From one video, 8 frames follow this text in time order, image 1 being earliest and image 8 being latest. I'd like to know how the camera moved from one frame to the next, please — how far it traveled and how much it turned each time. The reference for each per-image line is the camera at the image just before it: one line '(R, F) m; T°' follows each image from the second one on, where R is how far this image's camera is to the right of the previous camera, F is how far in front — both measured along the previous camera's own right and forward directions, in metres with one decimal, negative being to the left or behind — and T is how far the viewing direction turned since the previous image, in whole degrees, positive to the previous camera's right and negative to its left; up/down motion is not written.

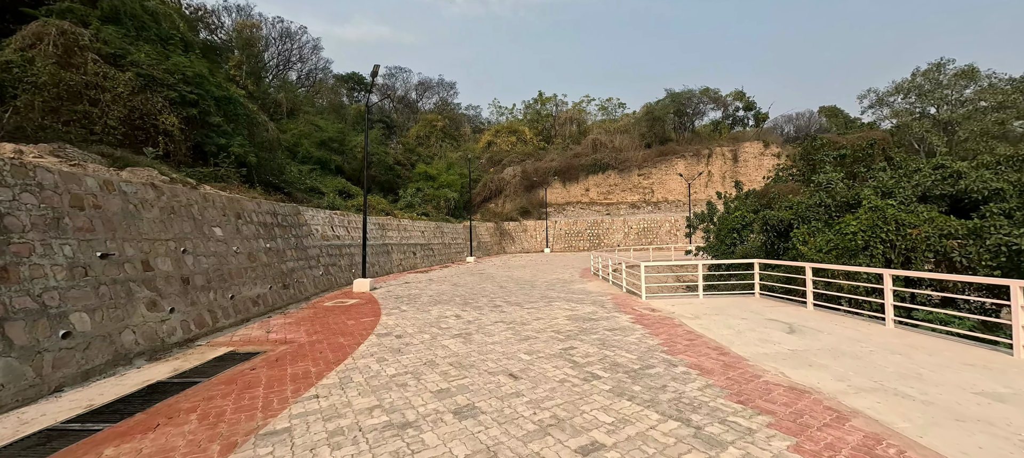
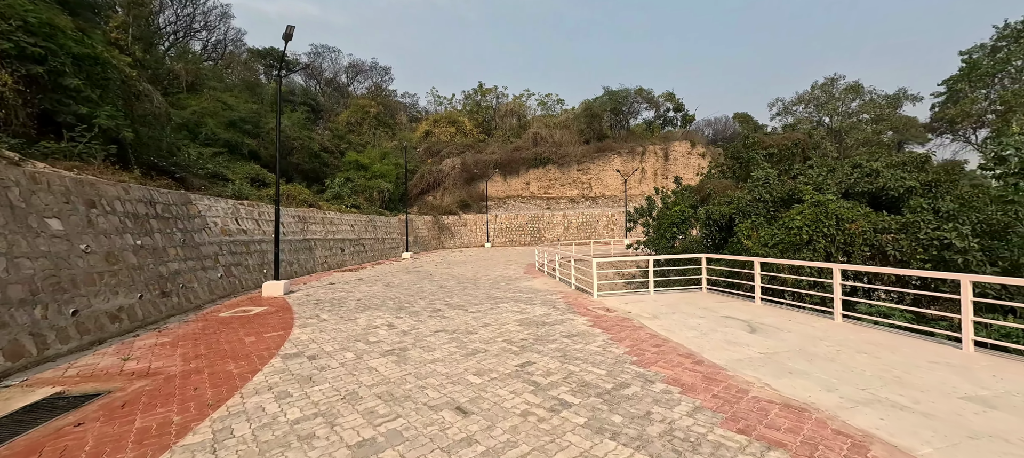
(-0.1, +0.9) m; +9°
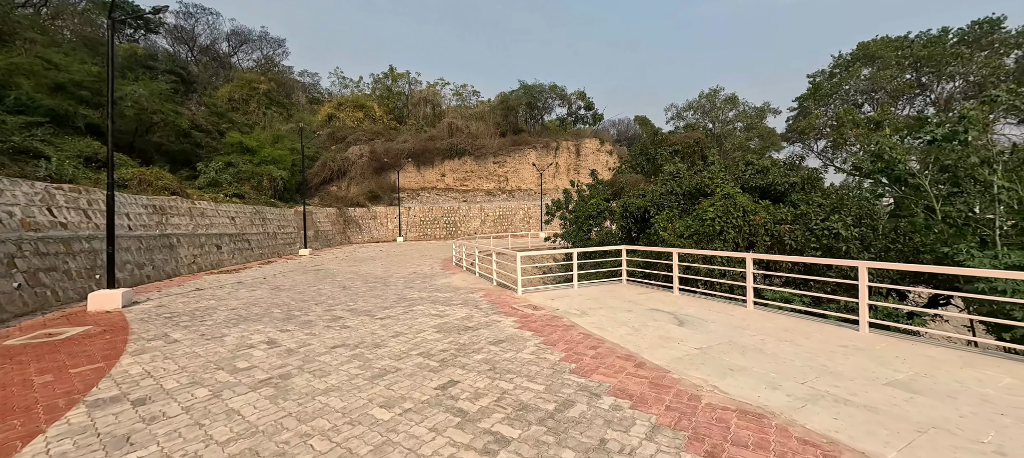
(0.0, +0.8) m; +12°
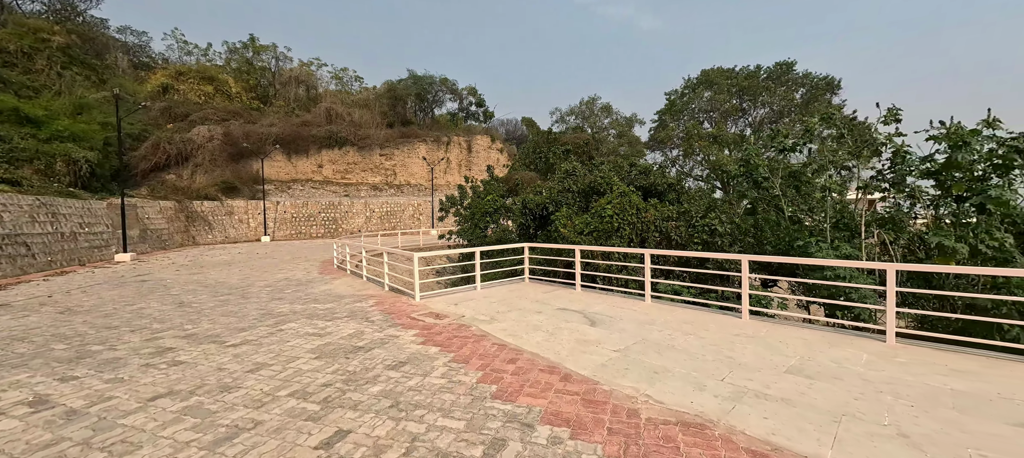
(-0.2, +0.7) m; +16°
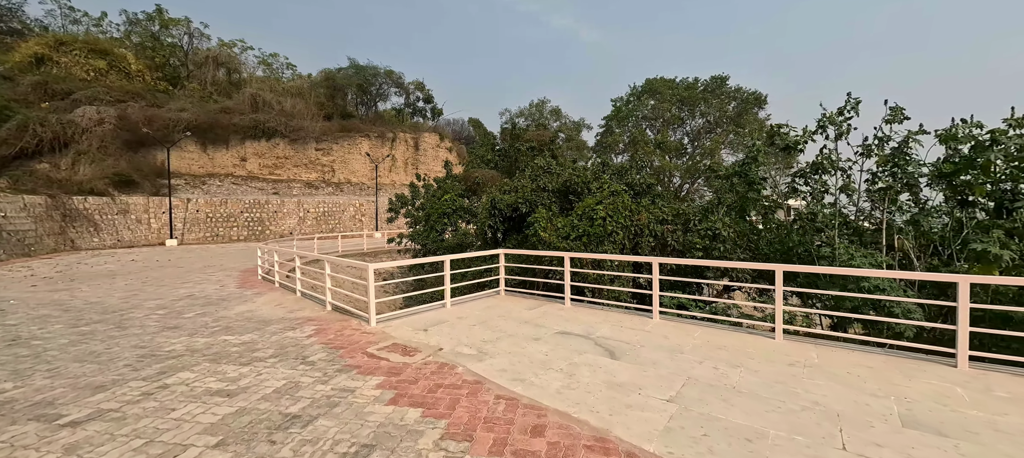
(-0.6, +1.4) m; +8°
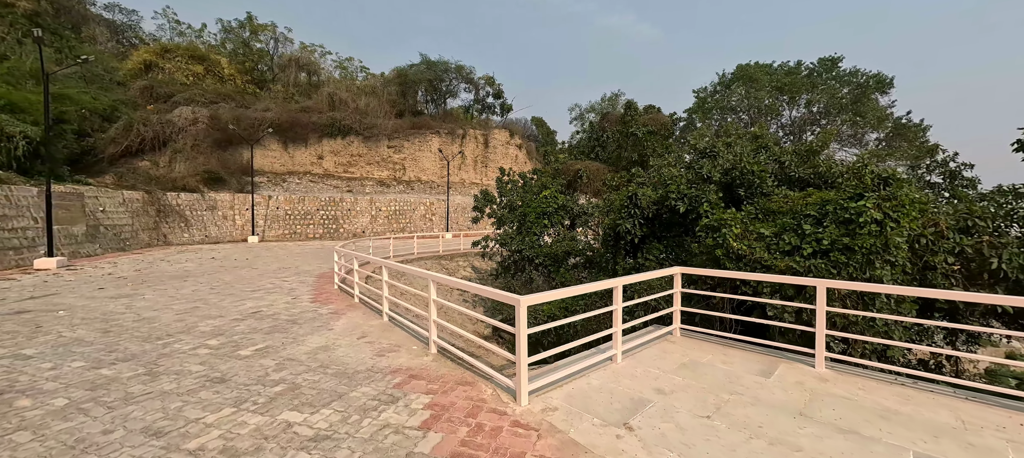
(-1.6, +2.3) m; -8°
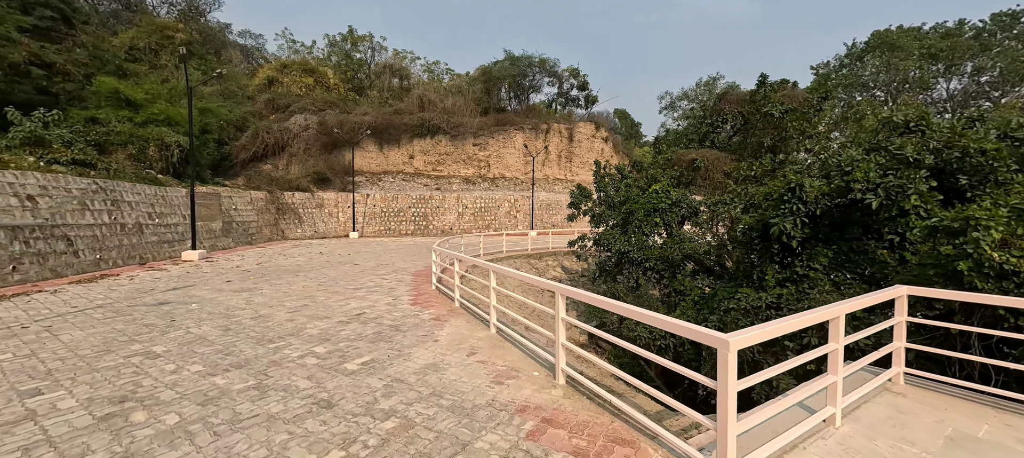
(-0.6, +0.8) m; -11°
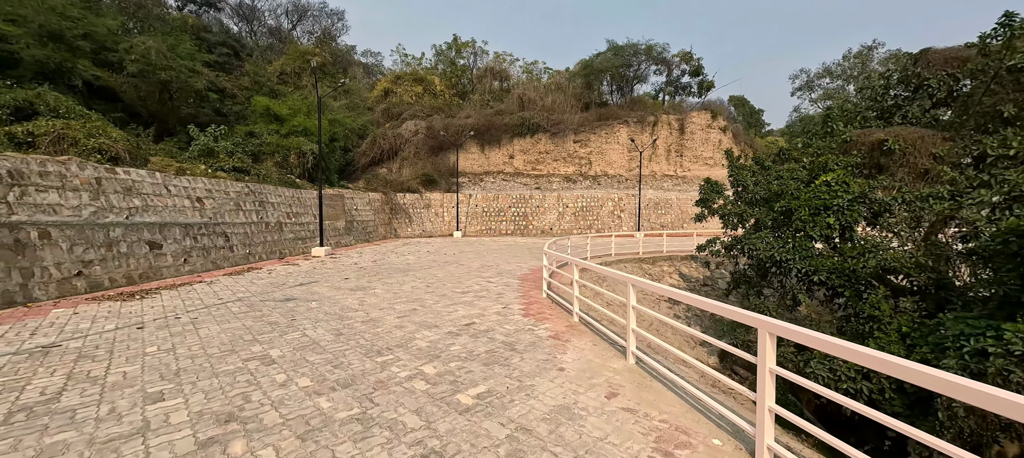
(-0.5, +0.9) m; -14°
